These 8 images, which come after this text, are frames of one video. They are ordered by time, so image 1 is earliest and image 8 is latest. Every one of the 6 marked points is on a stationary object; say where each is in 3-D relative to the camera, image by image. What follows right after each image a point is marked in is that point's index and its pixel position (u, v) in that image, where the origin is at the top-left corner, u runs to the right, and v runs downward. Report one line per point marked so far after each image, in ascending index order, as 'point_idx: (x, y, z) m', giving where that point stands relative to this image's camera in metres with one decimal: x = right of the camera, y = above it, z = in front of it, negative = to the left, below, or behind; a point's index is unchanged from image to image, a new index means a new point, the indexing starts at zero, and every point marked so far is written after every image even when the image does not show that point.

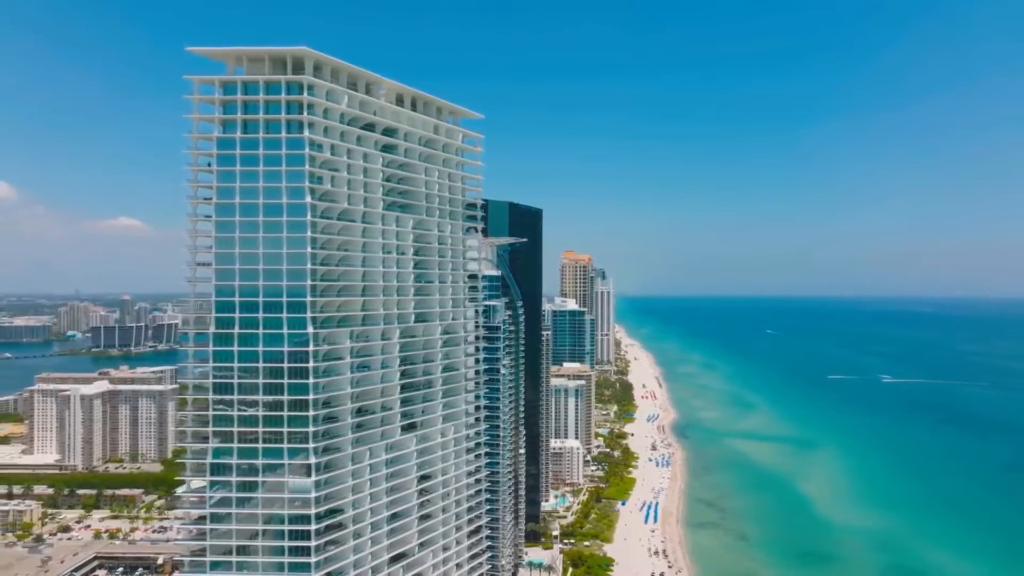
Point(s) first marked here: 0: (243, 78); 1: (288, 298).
0: (-7.3, +5.8, +18.9) m
1: (-6.1, -0.2, +18.9) m
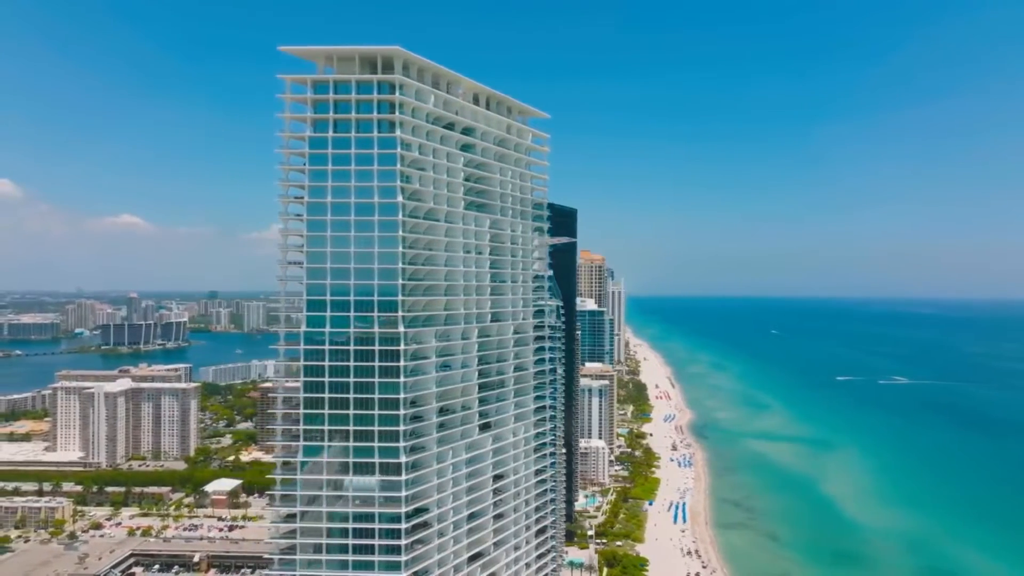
0: (-4.8, +5.8, +18.9) m
1: (-3.6, -0.2, +18.9) m
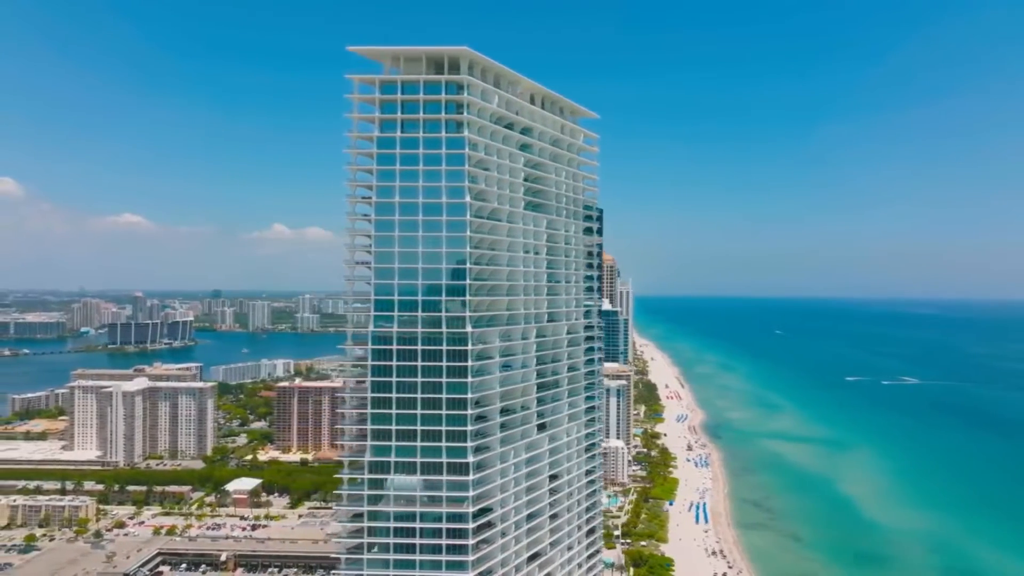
0: (-2.9, +5.8, +18.9) m
1: (-1.8, -0.2, +18.9) m
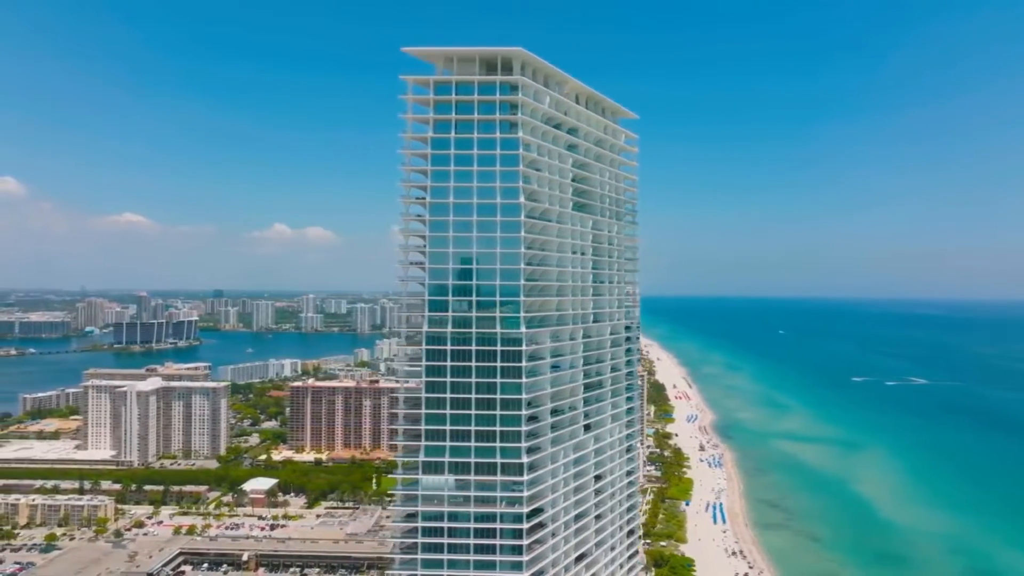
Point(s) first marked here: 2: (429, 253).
0: (-1.5, +5.8, +18.9) m
1: (-0.3, -0.2, +18.9) m
2: (-2.3, +1.0, +18.9) m
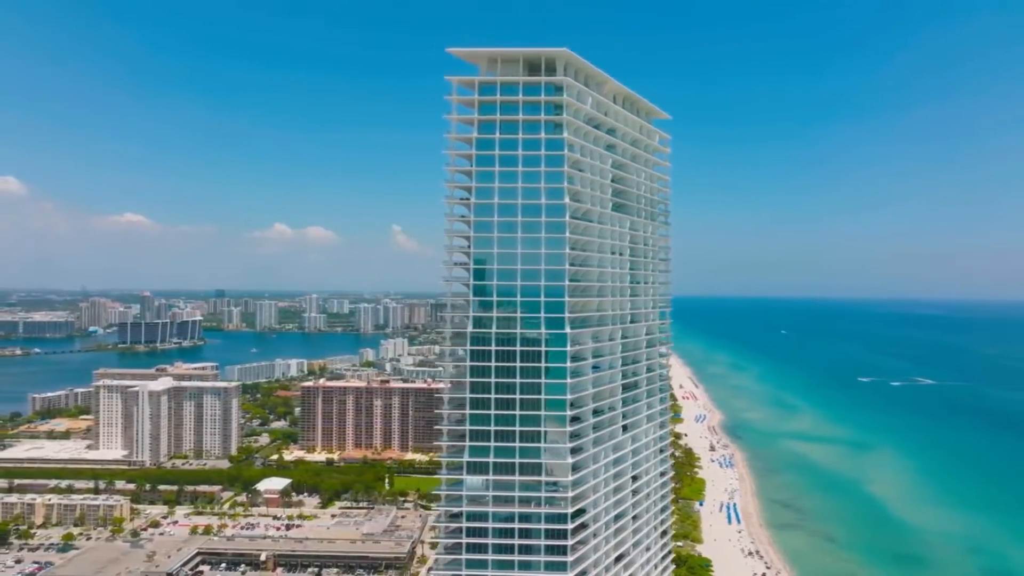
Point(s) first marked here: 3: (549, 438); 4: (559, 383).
0: (-0.2, +5.8, +18.9) m
1: (+0.9, -0.3, +18.9) m
2: (-1.1, +1.0, +18.9) m
3: (+1.0, -4.2, +18.9) m
4: (+1.3, -2.6, +18.8) m
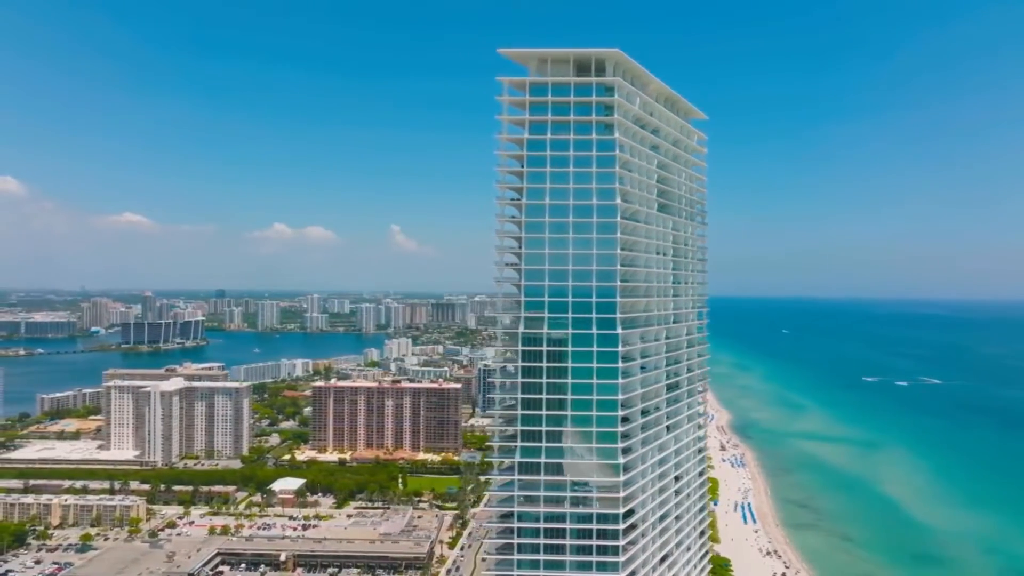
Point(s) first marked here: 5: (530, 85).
0: (+1.2, +5.8, +18.9) m
1: (+2.3, -0.3, +18.9) m
2: (+0.3, +1.0, +18.9) m
3: (+2.4, -4.2, +18.9) m
4: (+2.7, -2.6, +18.8) m
5: (+0.5, +5.7, +19.1) m
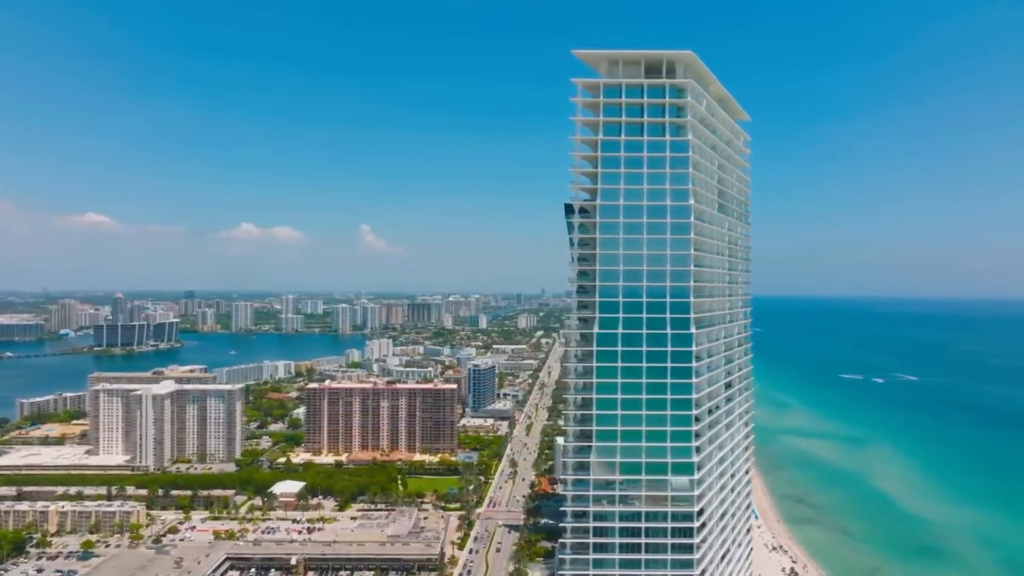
0: (+3.2, +5.8, +19.0) m
1: (+4.4, -0.2, +19.0) m
2: (+2.4, +1.0, +18.9) m
3: (+4.5, -4.2, +19.1) m
4: (+4.8, -2.6, +19.0) m
5: (+2.5, +5.7, +19.2) m
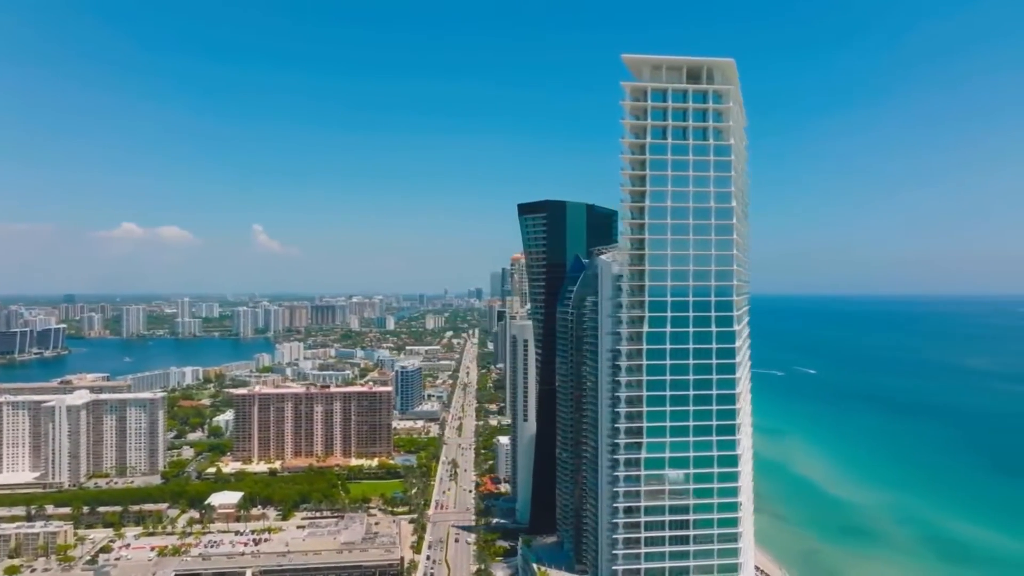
0: (+4.5, +5.9, +19.8) m
1: (+5.8, -0.2, +20.0) m
2: (+3.8, +1.0, +19.6) m
3: (+5.9, -4.1, +20.0) m
4: (+6.1, -2.5, +20.0) m
5: (+3.8, +5.8, +19.9) m
